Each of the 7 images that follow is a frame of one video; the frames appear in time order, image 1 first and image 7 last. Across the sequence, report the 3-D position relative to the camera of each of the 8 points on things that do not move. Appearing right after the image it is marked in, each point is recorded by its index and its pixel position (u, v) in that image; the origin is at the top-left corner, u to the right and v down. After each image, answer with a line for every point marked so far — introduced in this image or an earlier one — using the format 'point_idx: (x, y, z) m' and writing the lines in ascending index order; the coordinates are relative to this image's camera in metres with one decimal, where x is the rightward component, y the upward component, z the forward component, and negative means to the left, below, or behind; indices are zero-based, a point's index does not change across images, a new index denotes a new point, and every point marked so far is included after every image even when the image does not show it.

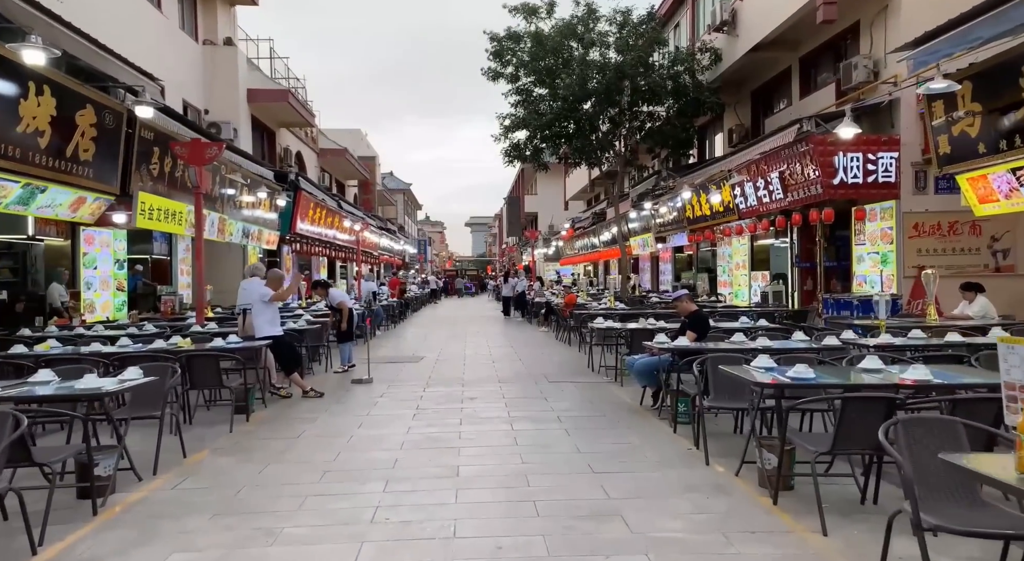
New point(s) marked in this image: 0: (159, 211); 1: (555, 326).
0: (-5.0, +1.0, +11.1) m
1: (+0.9, -1.0, +16.9) m
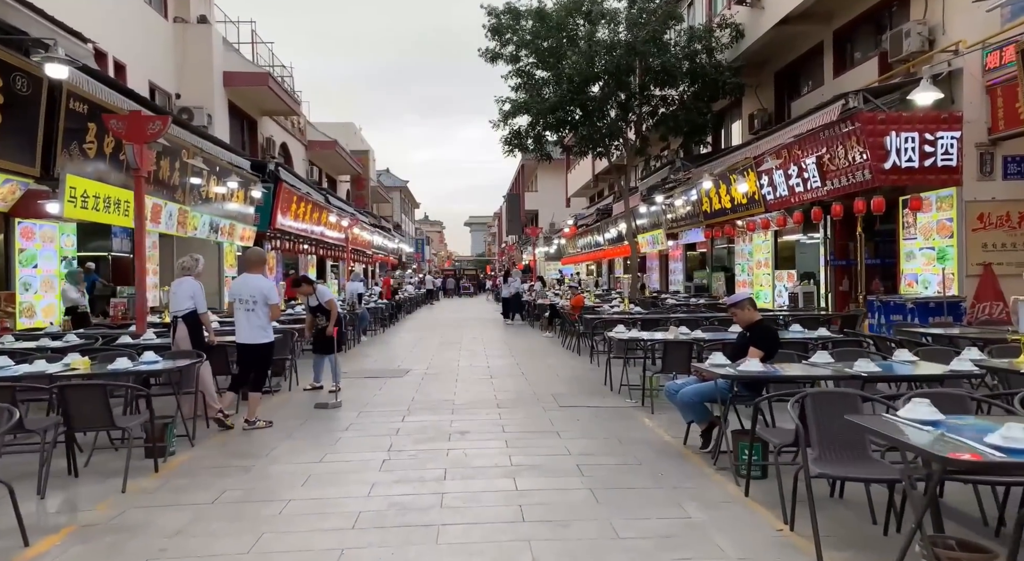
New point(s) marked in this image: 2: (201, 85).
0: (-5.0, +1.0, +9.3) m
1: (+0.9, -1.0, +15.2) m
2: (-7.5, +4.8, +18.9) m
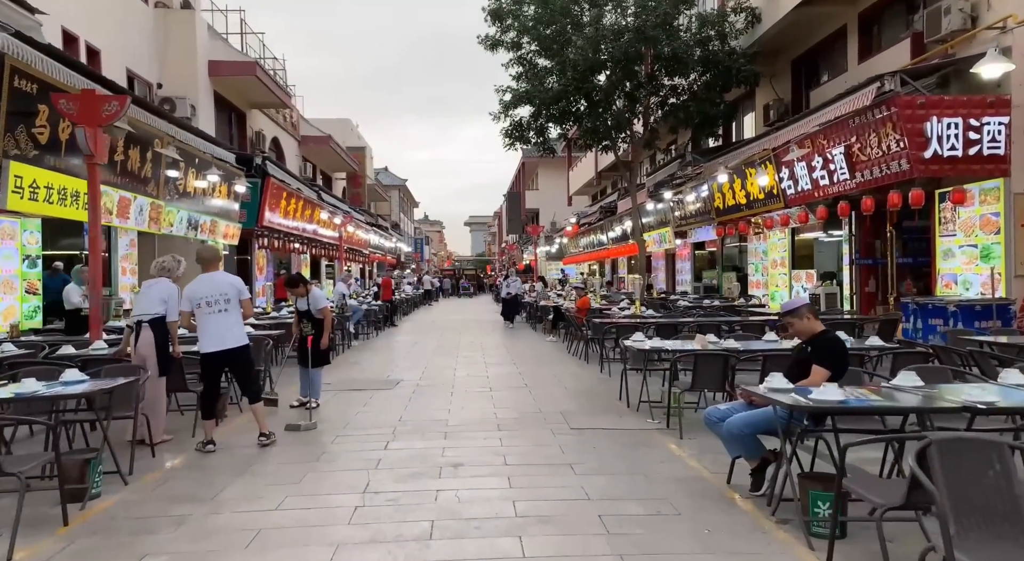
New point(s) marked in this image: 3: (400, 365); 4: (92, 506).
0: (-5.0, +1.0, +8.3) m
1: (+1.0, -1.0, +14.1) m
2: (-7.5, +4.7, +17.9) m
3: (-1.6, -1.2, +11.2) m
4: (-2.3, -1.2, +4.3) m
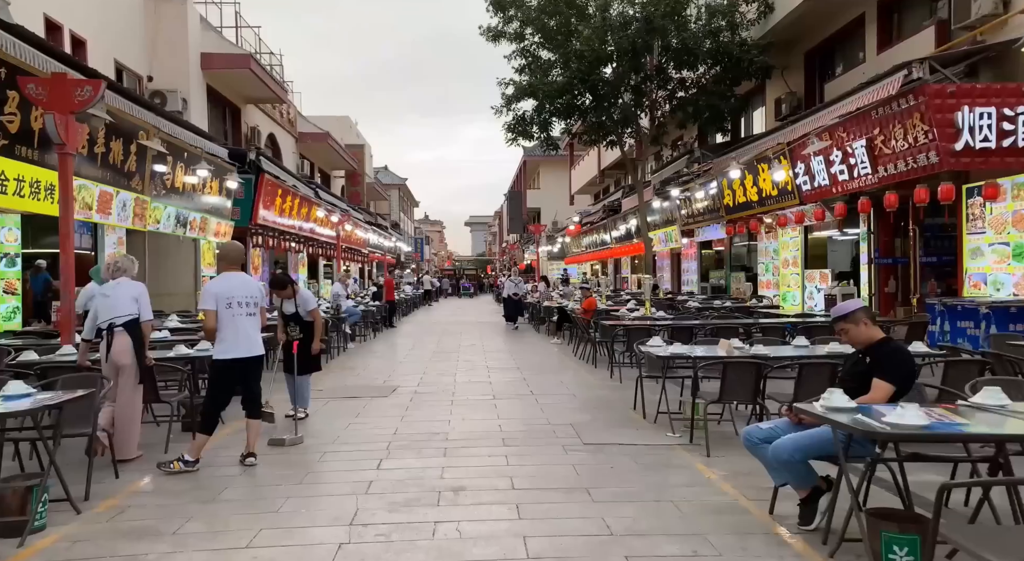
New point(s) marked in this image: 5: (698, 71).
0: (-4.9, +1.0, +7.7) m
1: (+1.0, -1.0, +13.5) m
2: (-7.5, +4.8, +17.3) m
3: (-1.5, -1.2, +10.6) m
4: (-2.3, -1.2, +3.7) m
5: (+4.1, +4.7, +17.3) m
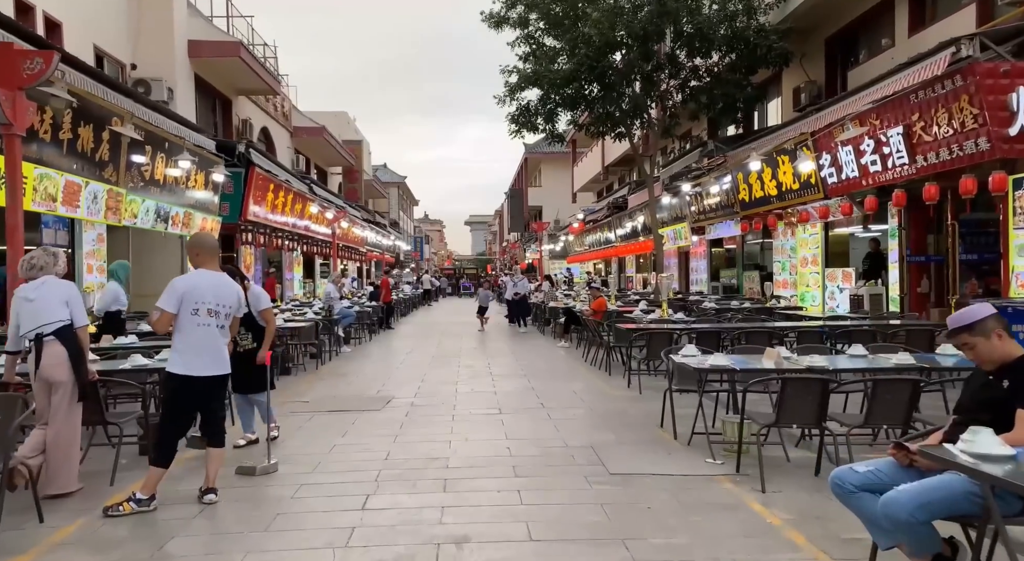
0: (-4.8, +1.0, +6.8) m
1: (+1.1, -1.0, +12.6) m
2: (-7.4, +4.8, +16.4) m
3: (-1.5, -1.2, +9.7) m
4: (-2.2, -1.2, +2.8) m
5: (+4.2, +4.7, +16.4) m
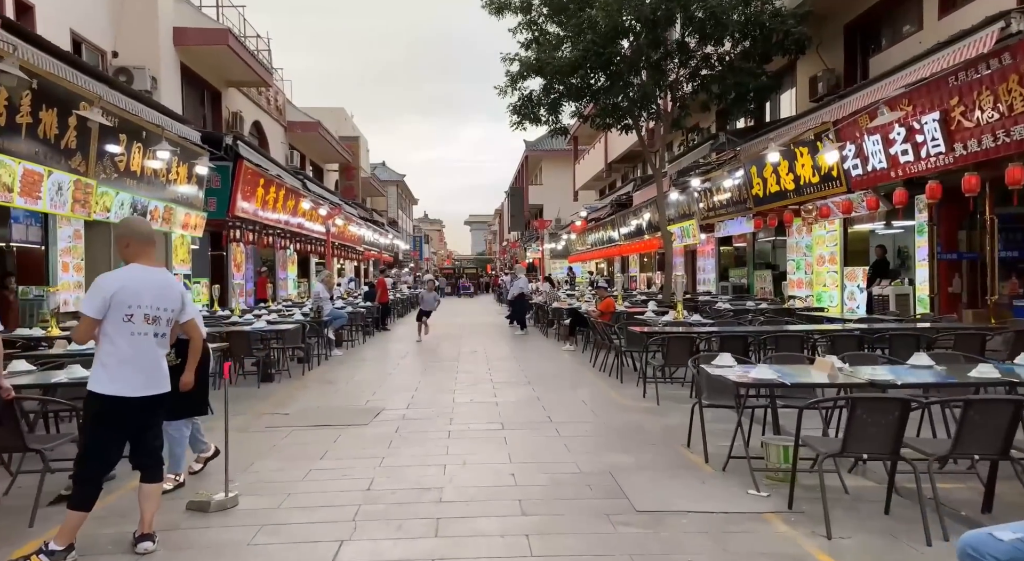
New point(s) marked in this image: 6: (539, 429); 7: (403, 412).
0: (-4.8, +1.0, +5.9) m
1: (+1.1, -0.9, +11.8) m
2: (-7.3, +4.8, +15.6) m
3: (-1.4, -1.2, +8.8) m
4: (-2.2, -1.2, +2.0) m
5: (+4.2, +4.7, +15.5) m
6: (+0.2, -1.2, +6.0) m
7: (-1.0, -1.2, +6.9) m
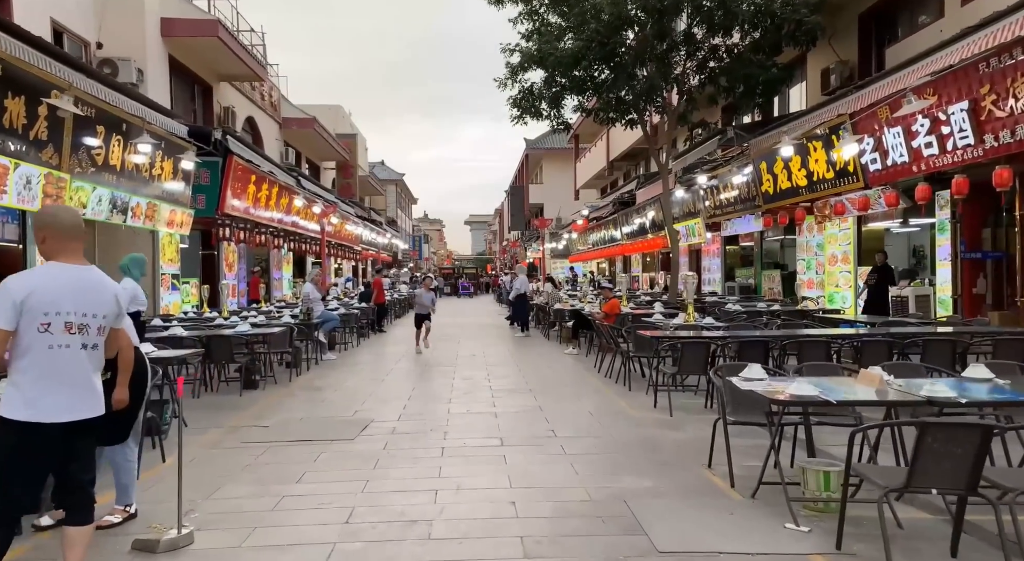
0: (-4.8, +1.0, +5.3) m
1: (+1.1, -0.9, +11.2) m
2: (-7.3, +4.8, +15.0) m
3: (-1.4, -1.2, +8.3) m
4: (-2.2, -1.2, +1.4) m
5: (+4.2, +4.7, +14.9) m
6: (+0.2, -1.2, +5.4) m
7: (-1.0, -1.2, +6.3) m
